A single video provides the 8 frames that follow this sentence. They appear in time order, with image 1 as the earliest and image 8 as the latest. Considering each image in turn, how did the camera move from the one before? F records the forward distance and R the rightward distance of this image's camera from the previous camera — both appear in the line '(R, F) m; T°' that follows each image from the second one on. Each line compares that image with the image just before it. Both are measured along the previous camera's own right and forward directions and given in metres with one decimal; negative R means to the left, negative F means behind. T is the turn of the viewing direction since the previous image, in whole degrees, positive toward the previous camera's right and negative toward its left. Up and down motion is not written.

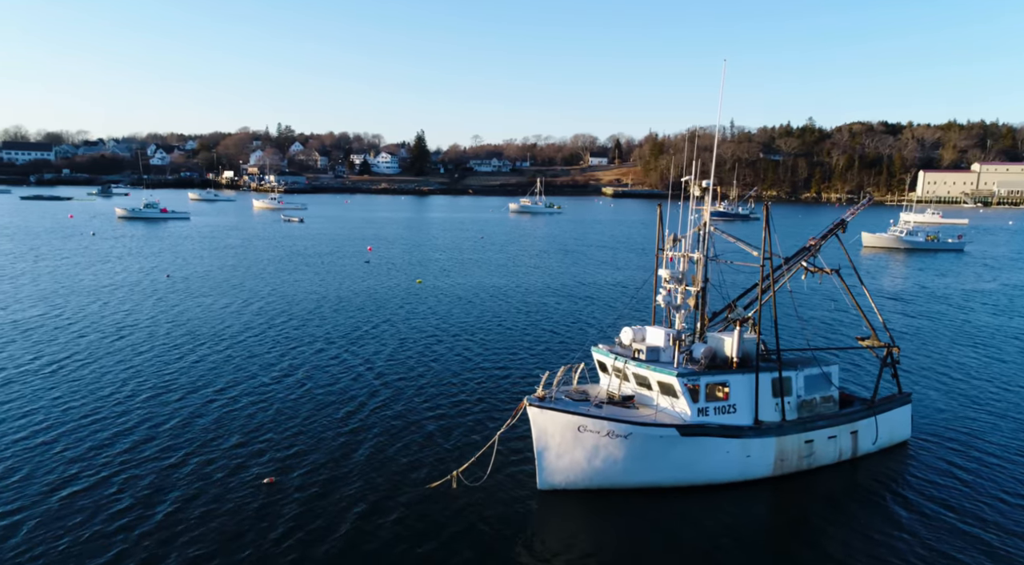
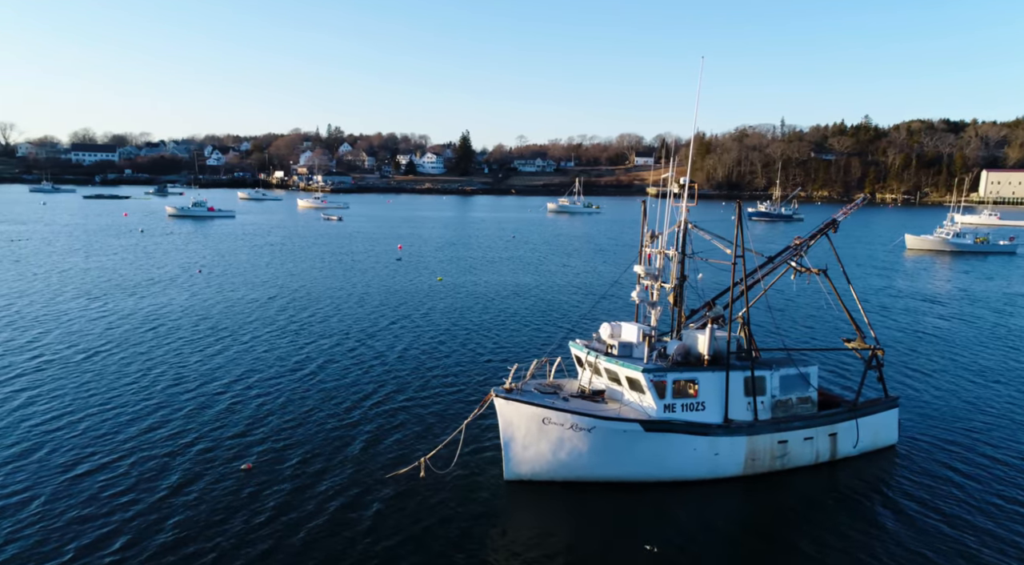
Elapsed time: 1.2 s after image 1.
(+2.0, -0.5) m; -4°
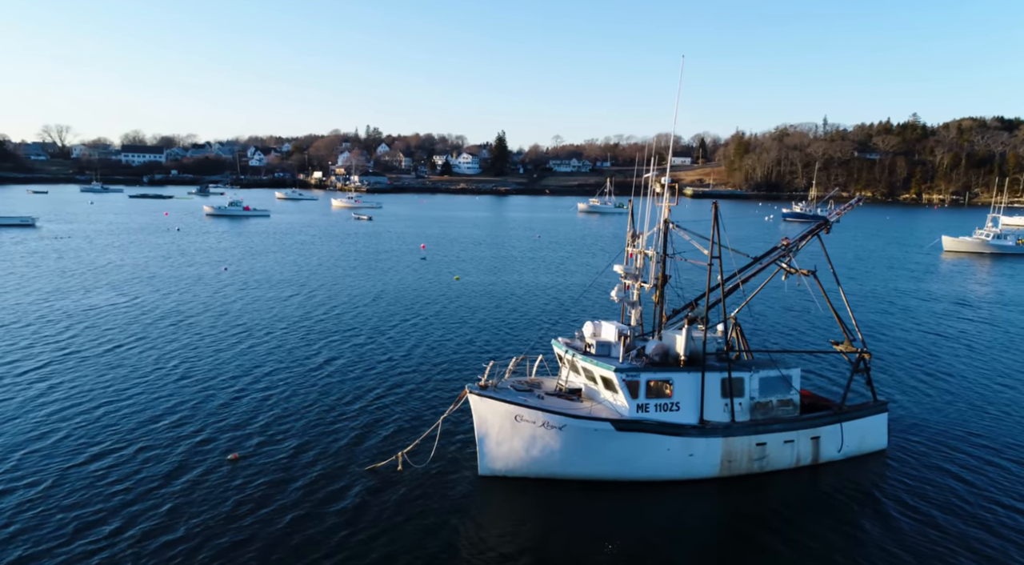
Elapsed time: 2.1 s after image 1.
(+1.6, -0.3) m; -3°
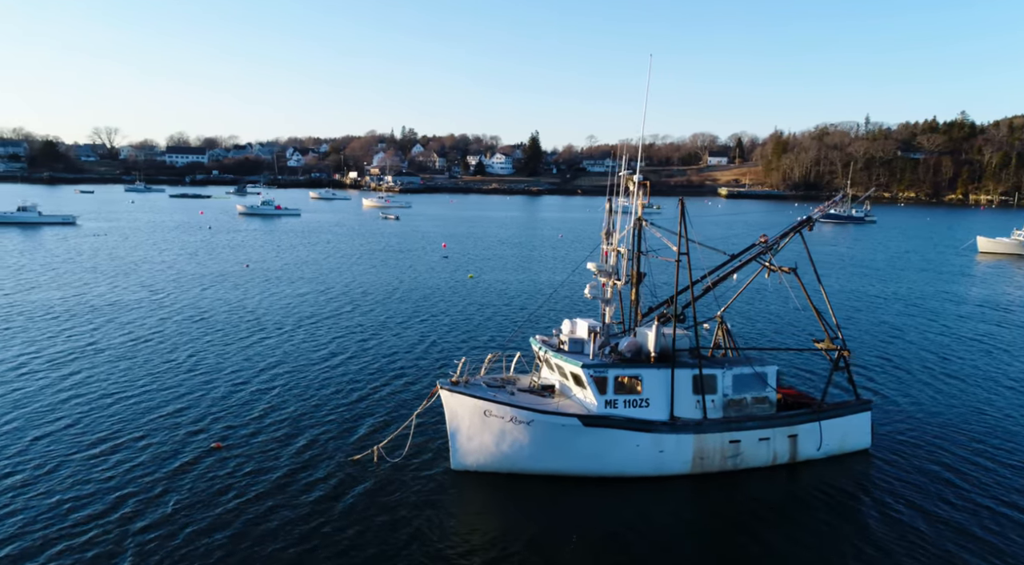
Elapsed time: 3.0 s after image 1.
(+1.7, -0.3) m; -3°
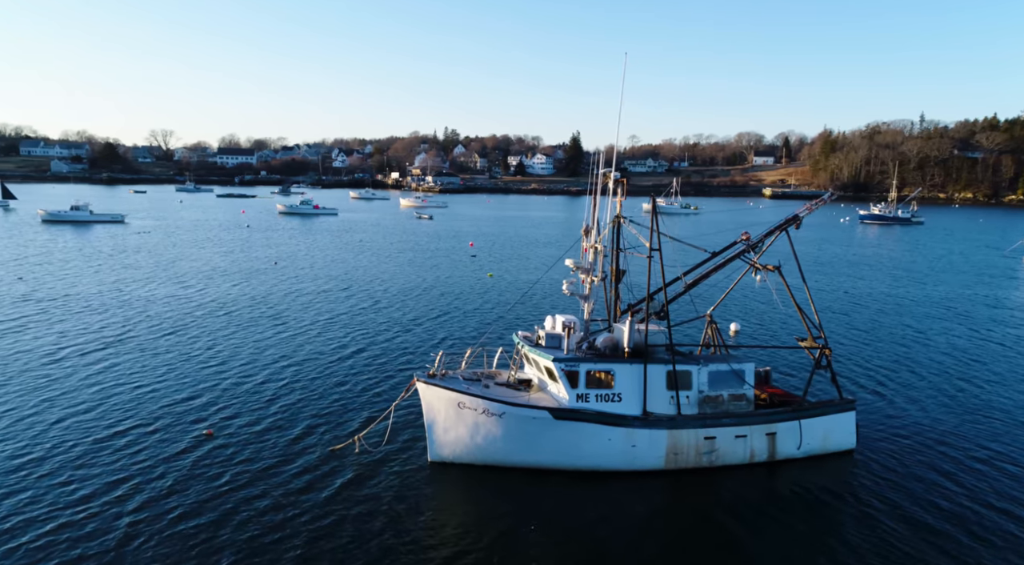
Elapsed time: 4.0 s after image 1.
(+1.9, -0.3) m; -4°
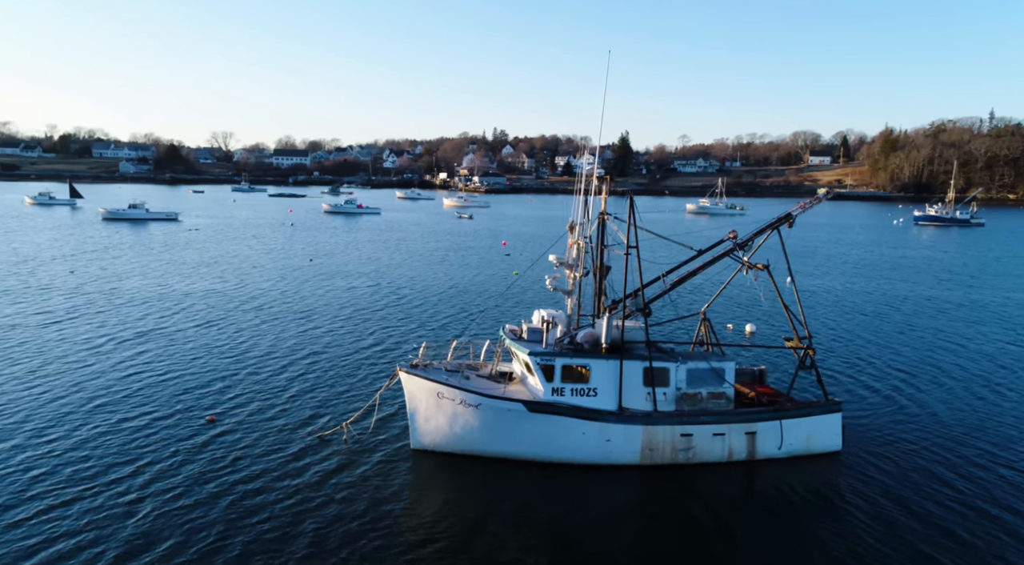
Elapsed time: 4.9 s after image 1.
(+2.0, -0.4) m; -5°
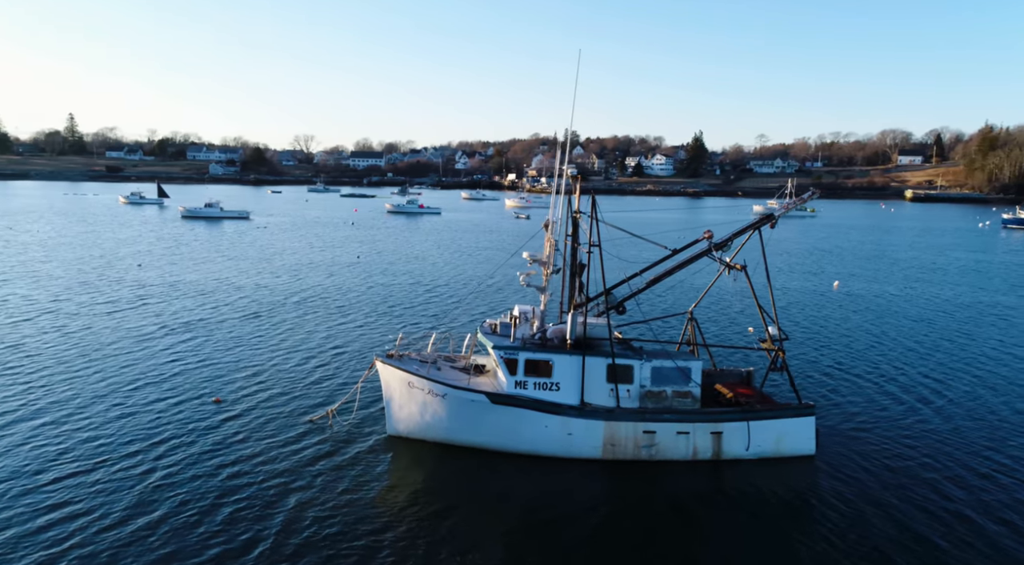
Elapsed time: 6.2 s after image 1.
(+3.0, -0.4) m; -7°
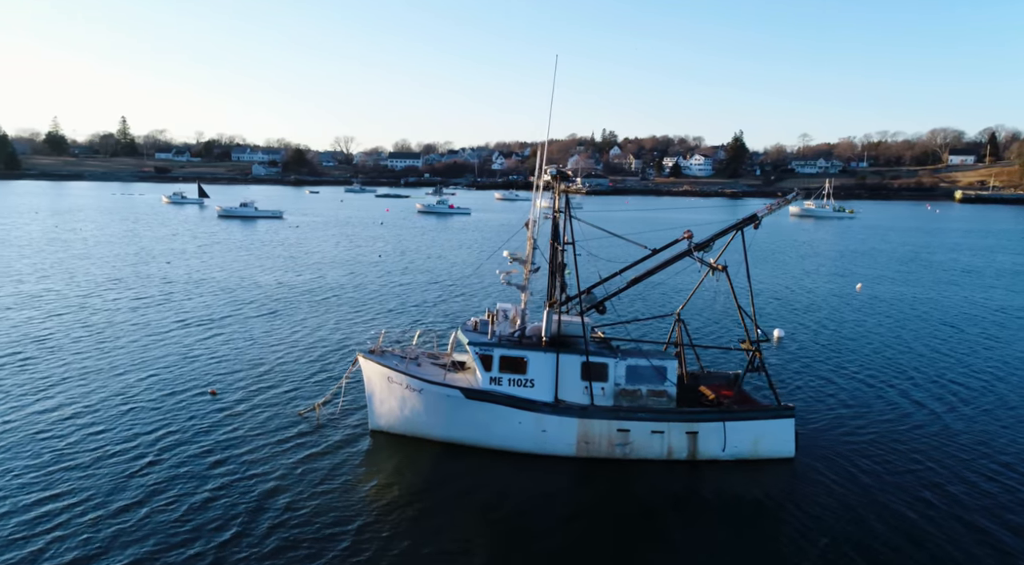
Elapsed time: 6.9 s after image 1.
(+1.8, -0.1) m; -4°
